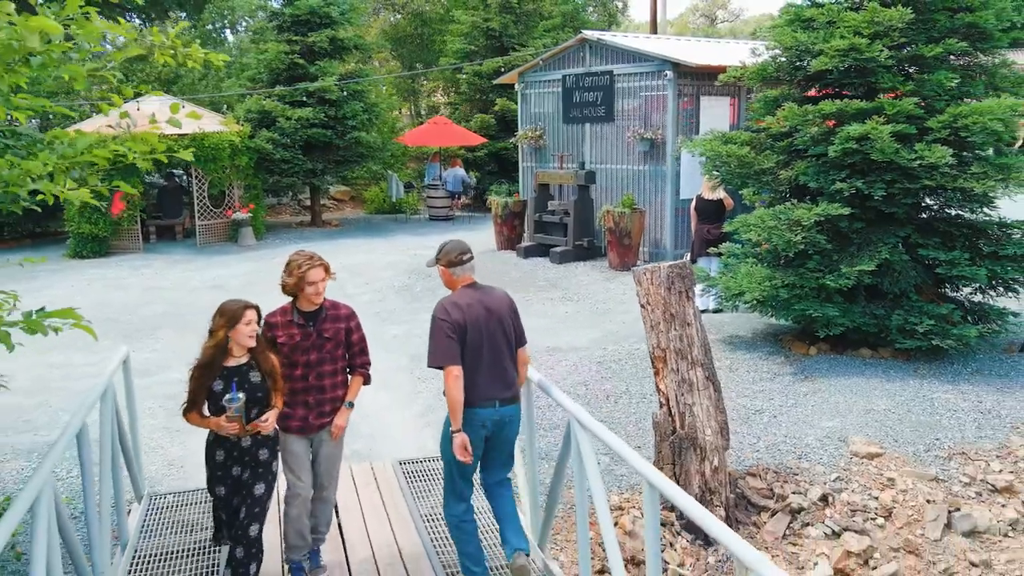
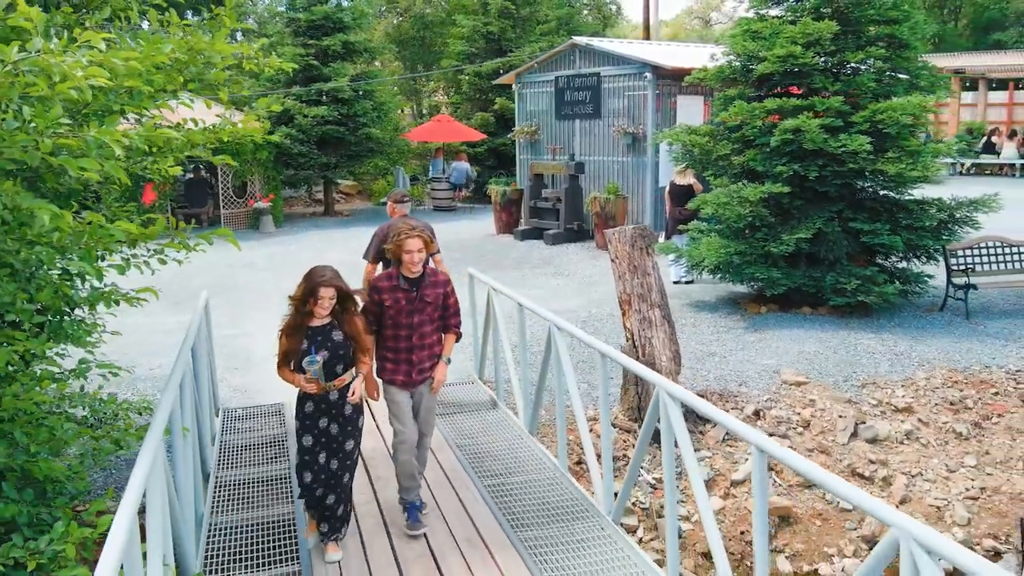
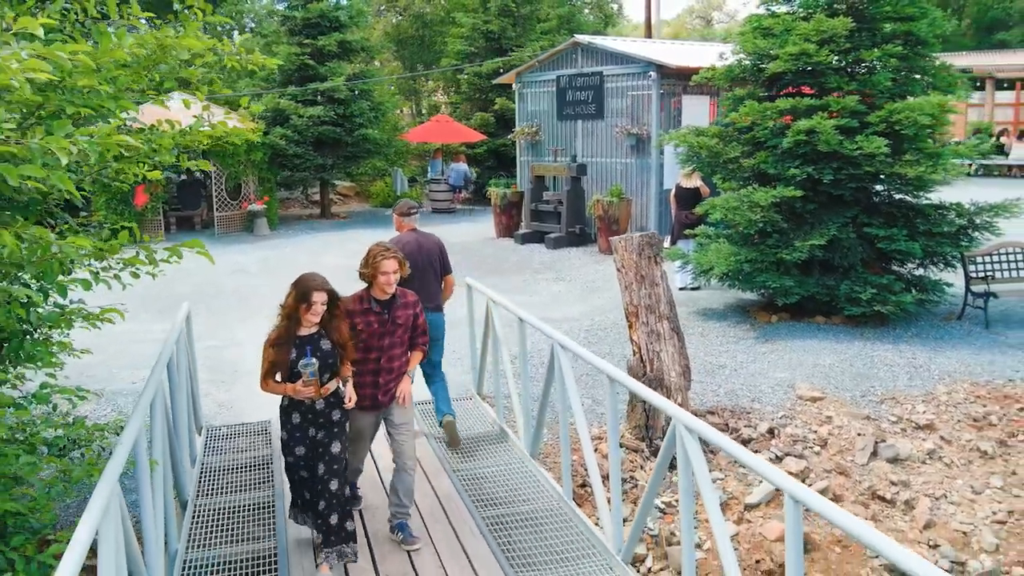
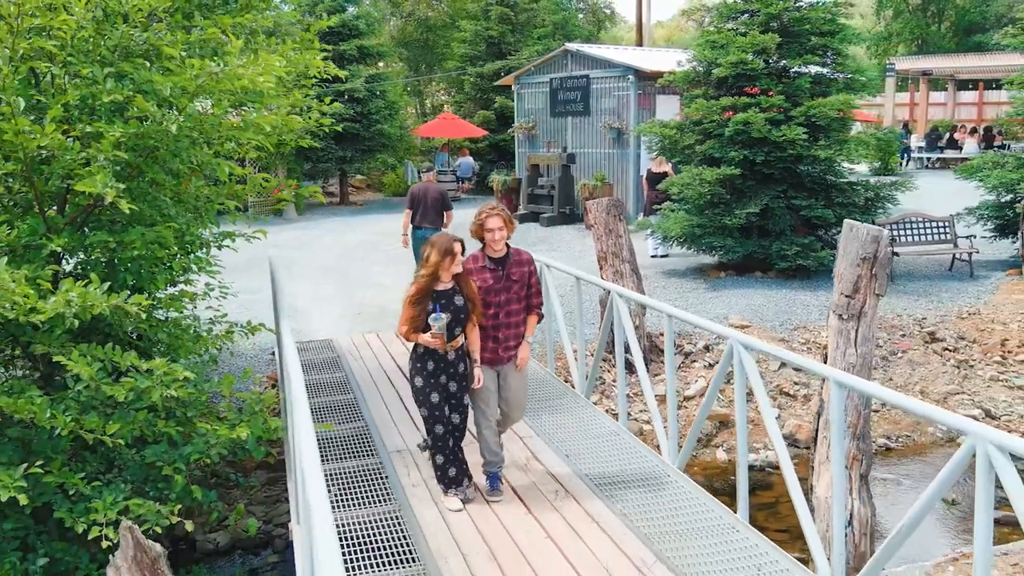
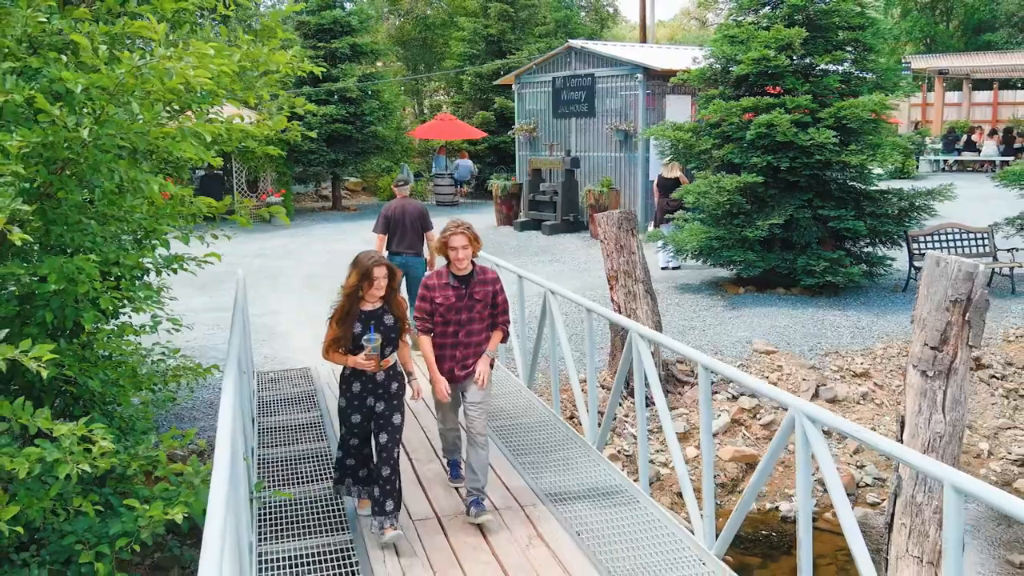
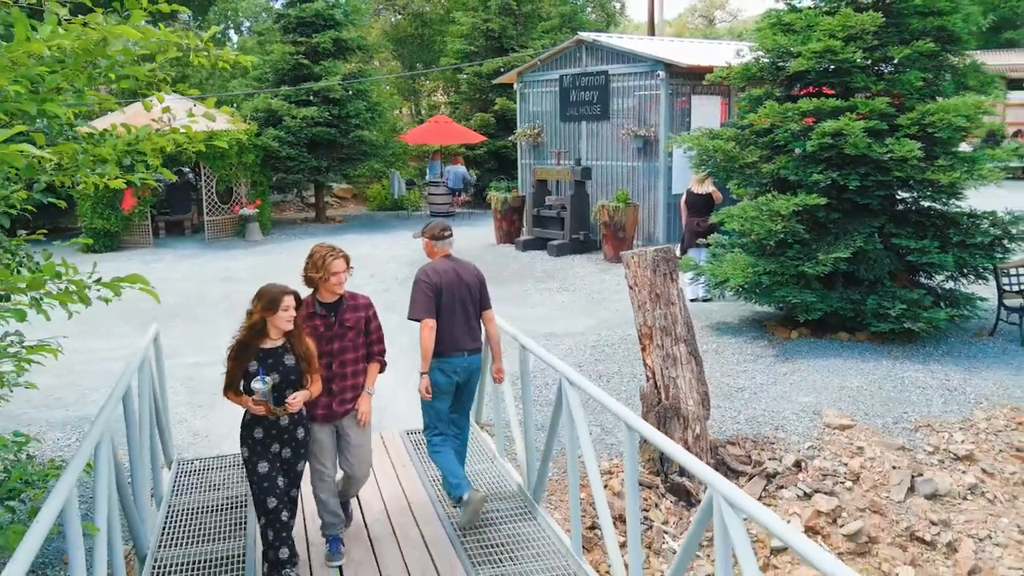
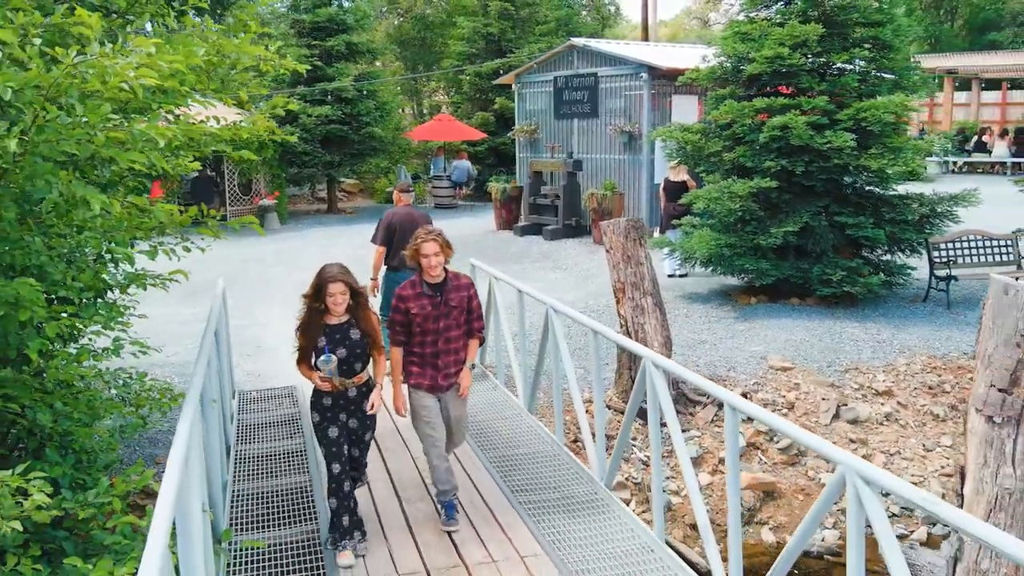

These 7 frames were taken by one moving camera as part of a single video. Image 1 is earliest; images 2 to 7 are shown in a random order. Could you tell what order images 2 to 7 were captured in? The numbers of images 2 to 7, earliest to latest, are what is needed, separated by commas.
6, 3, 2, 7, 5, 4
